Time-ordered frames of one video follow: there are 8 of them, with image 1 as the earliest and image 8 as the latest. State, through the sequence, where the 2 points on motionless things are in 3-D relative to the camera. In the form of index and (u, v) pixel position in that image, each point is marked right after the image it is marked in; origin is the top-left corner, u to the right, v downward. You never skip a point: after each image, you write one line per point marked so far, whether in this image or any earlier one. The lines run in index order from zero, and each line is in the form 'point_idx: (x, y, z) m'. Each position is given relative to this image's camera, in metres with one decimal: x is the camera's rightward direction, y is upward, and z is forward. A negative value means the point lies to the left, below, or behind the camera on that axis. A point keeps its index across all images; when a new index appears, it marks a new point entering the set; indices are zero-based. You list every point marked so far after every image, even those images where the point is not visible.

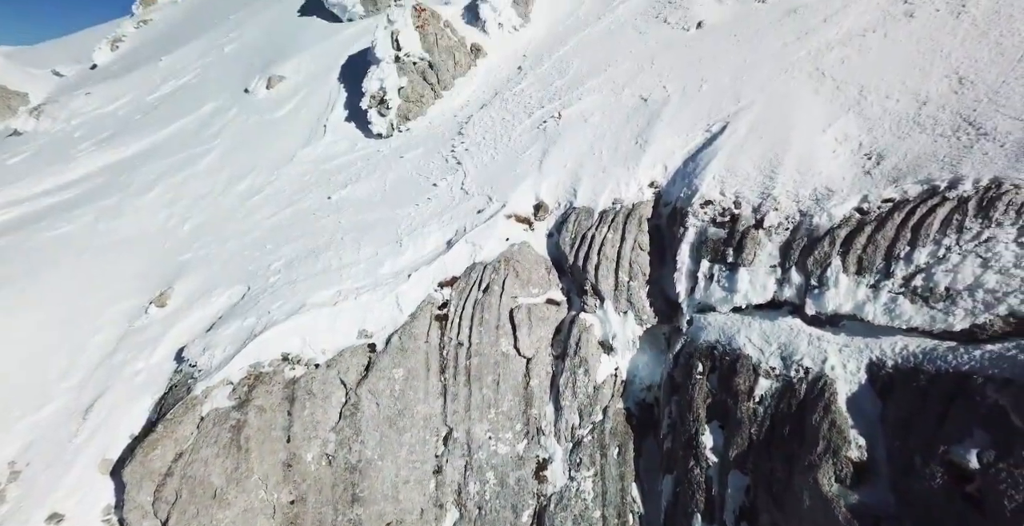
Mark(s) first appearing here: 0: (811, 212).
0: (+4.4, +0.8, +6.5) m
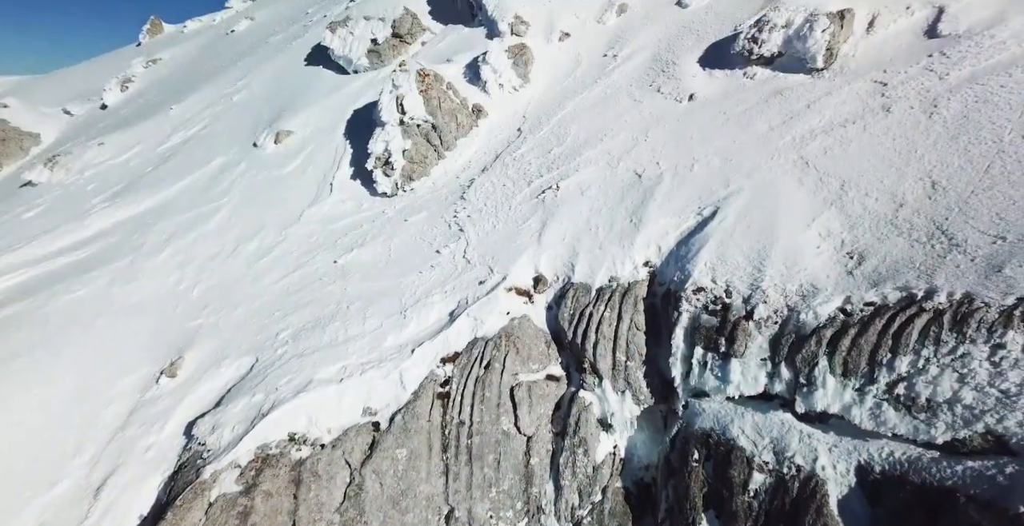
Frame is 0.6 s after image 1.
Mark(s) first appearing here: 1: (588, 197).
0: (+4.4, -0.7, +6.8) m
1: (+1.8, +1.6, +10.6) m
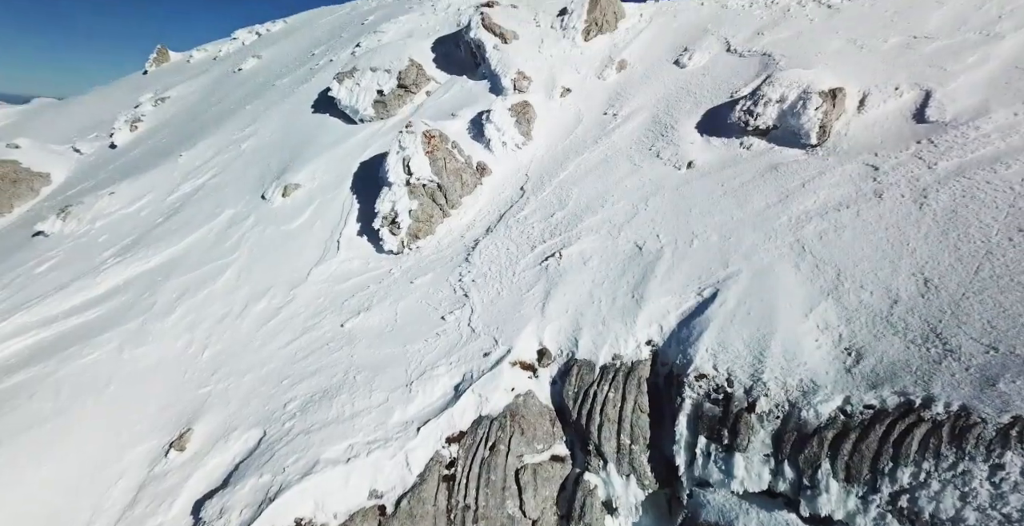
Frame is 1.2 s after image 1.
0: (+4.5, -2.2, +6.9) m
1: (+1.9, -0.1, +10.8) m
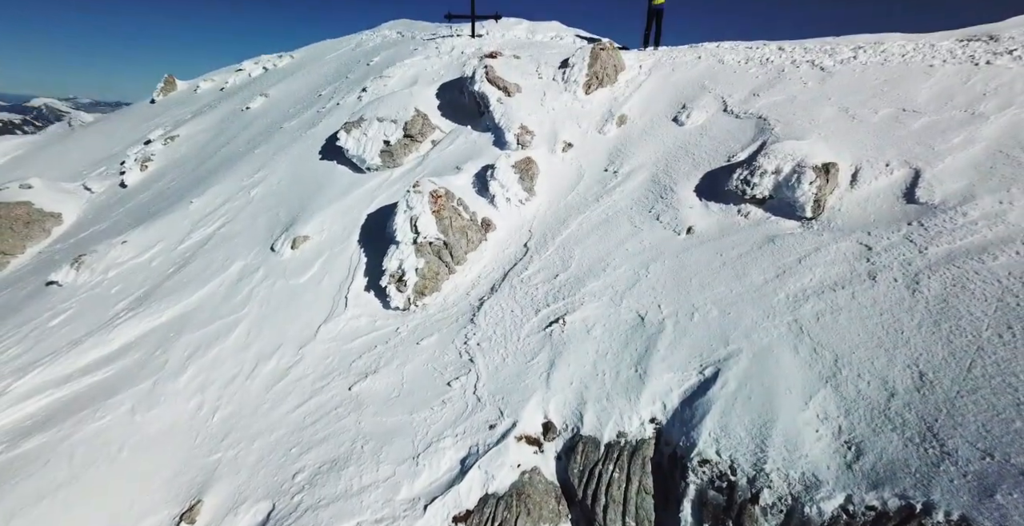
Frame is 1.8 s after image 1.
0: (+4.6, -3.8, +7.0) m
1: (+2.1, -1.9, +11.1) m
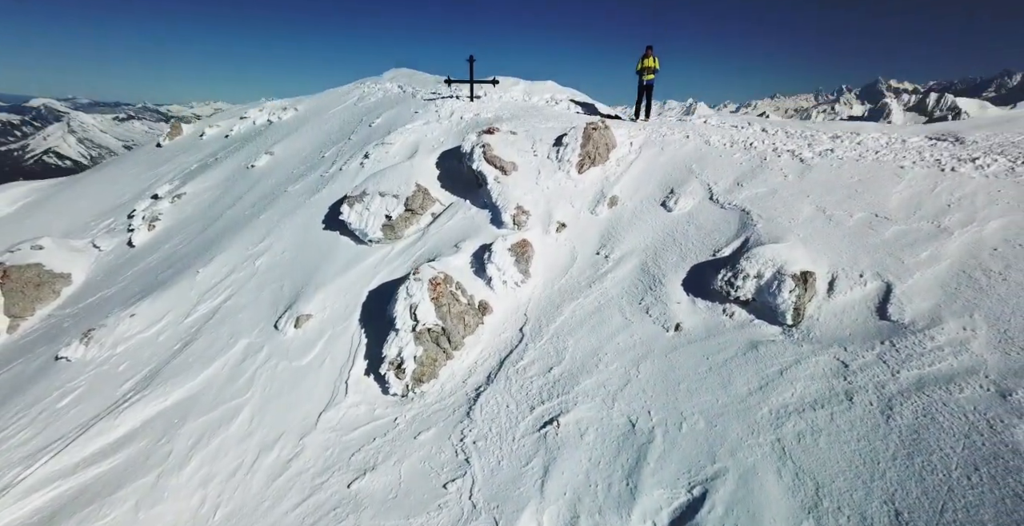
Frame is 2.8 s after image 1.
0: (+4.5, -6.2, +7.2) m
1: (+1.9, -4.6, +11.4) m
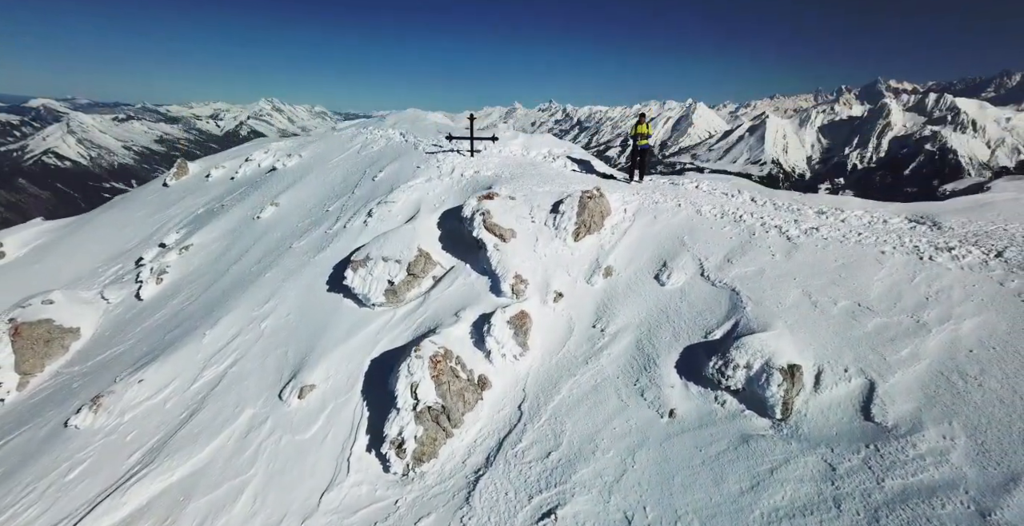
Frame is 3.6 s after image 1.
0: (+4.4, -8.6, +7.3) m
1: (+1.9, -7.2, +11.6) m
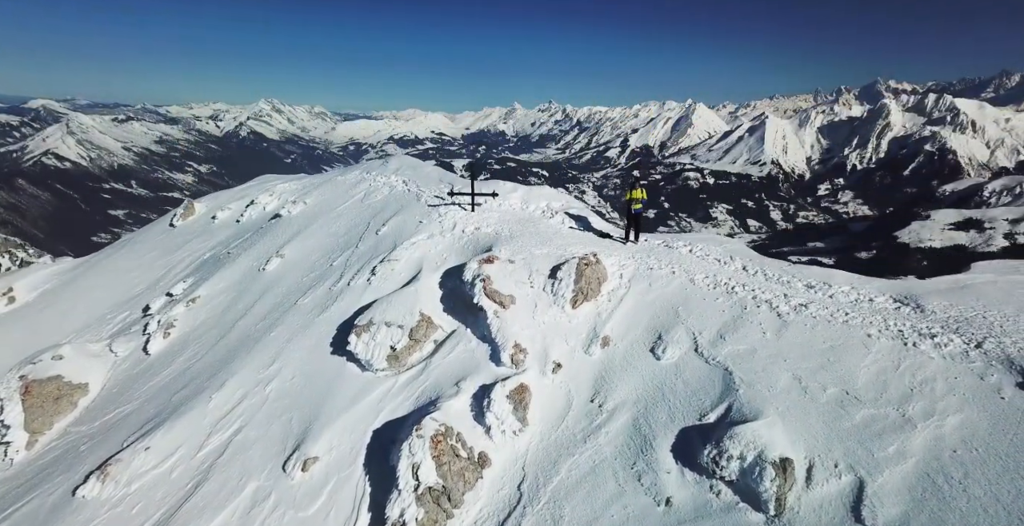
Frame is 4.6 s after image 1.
0: (+4.4, -11.0, +7.3) m
1: (+1.9, -9.9, +11.6) m
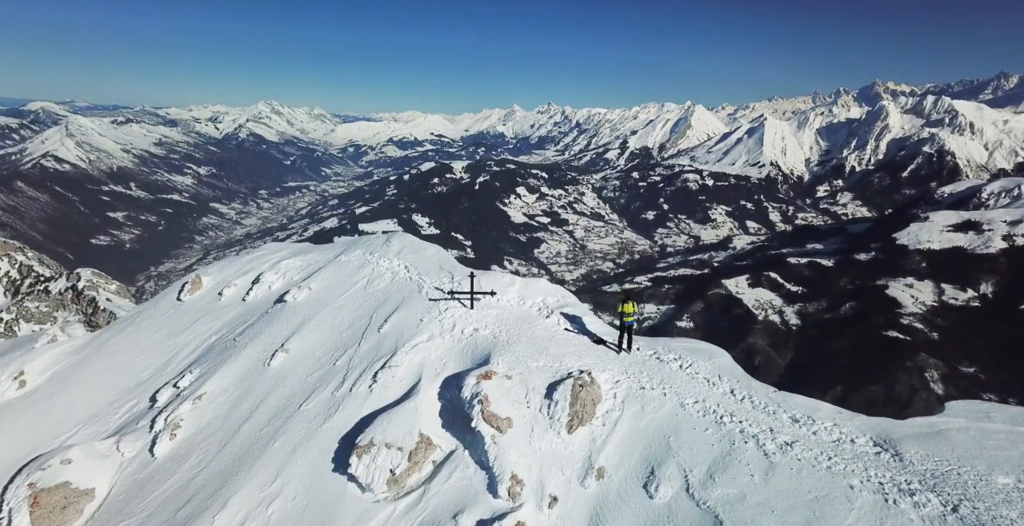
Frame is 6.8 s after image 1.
0: (+4.3, -15.6, +6.8) m
1: (+1.8, -15.1, +11.3) m
